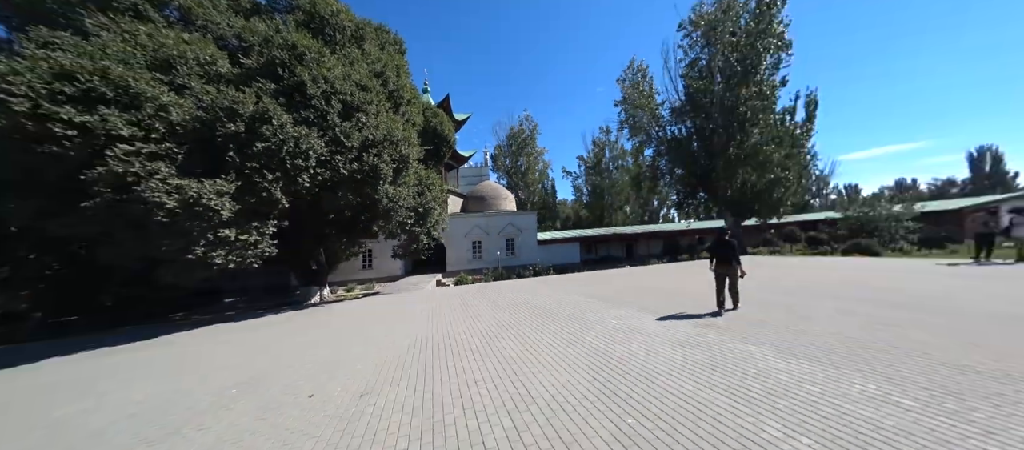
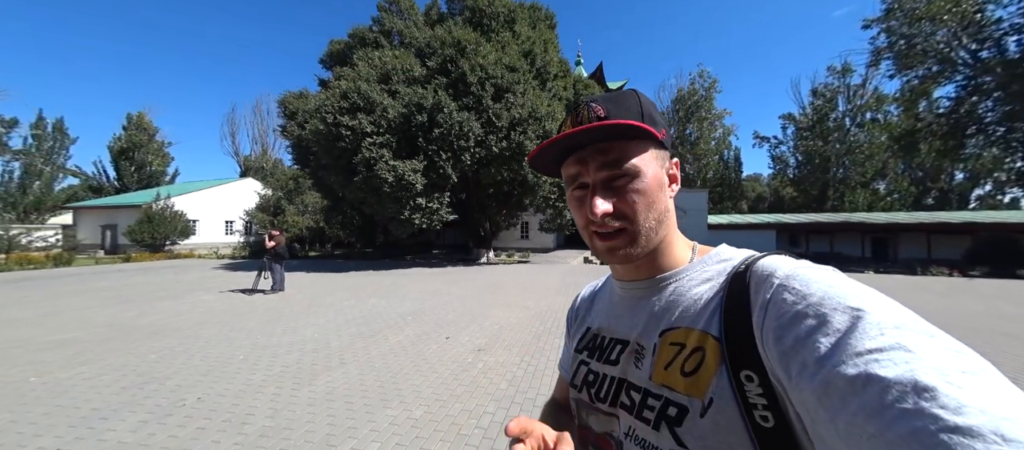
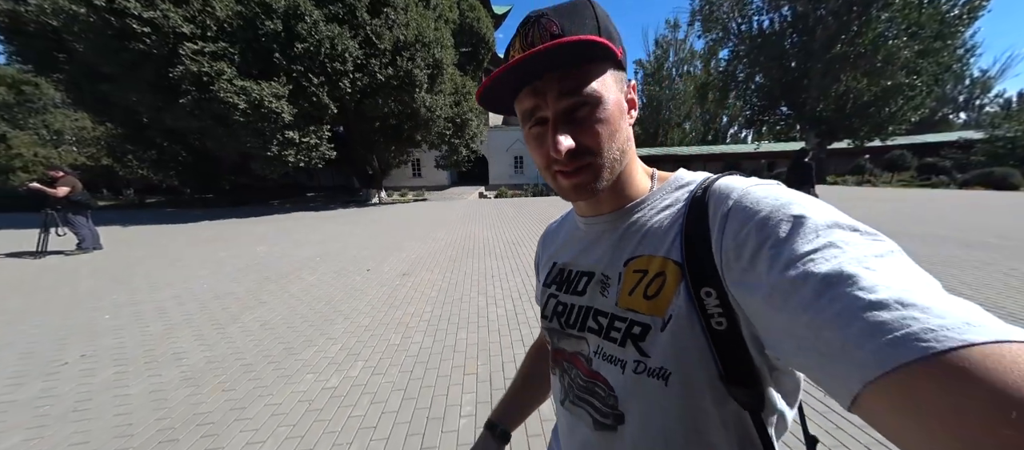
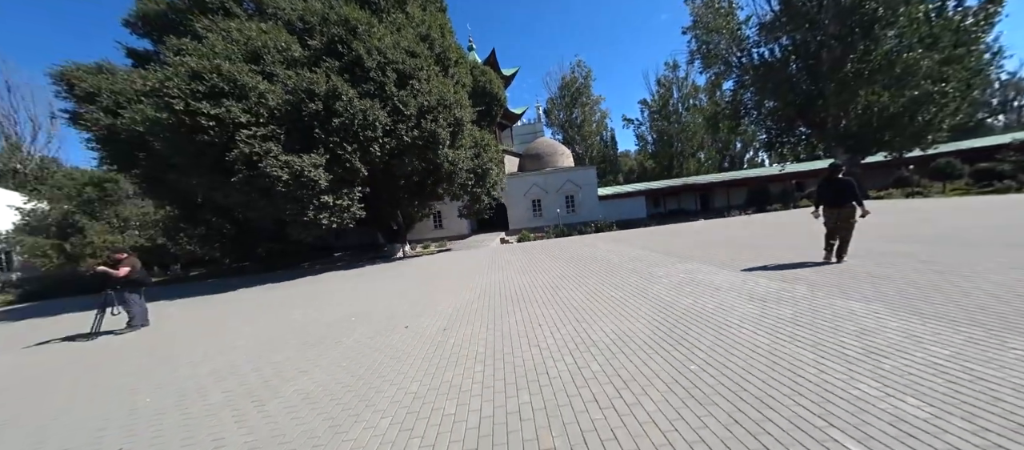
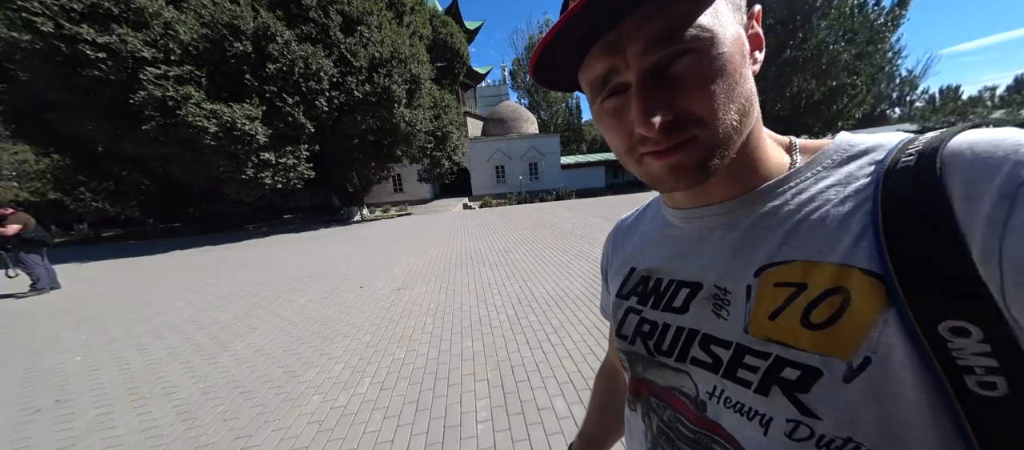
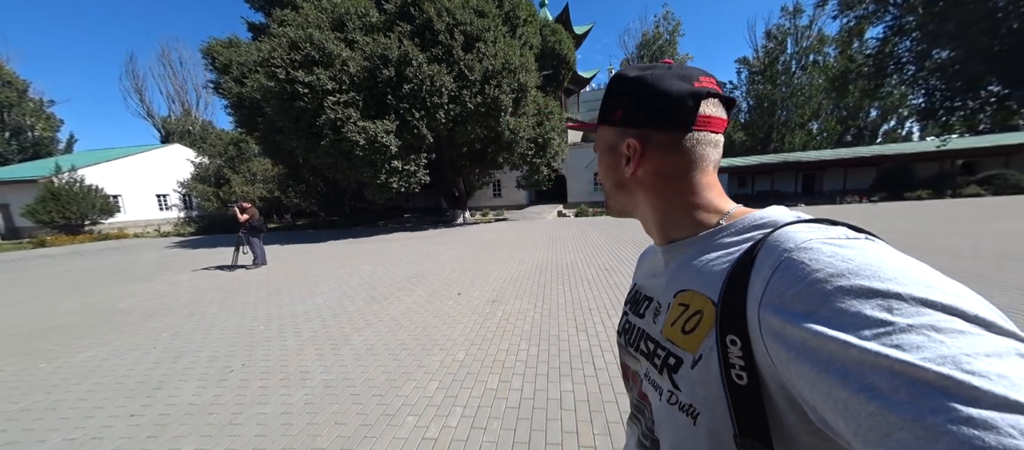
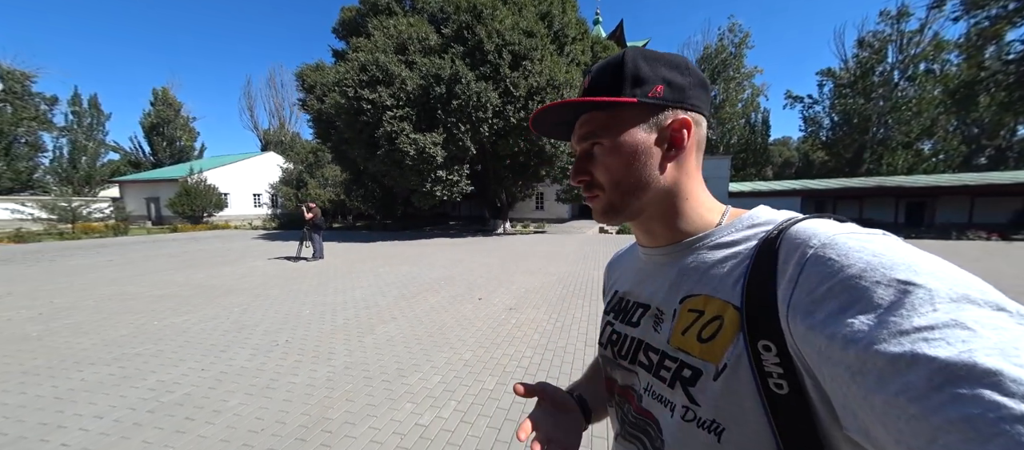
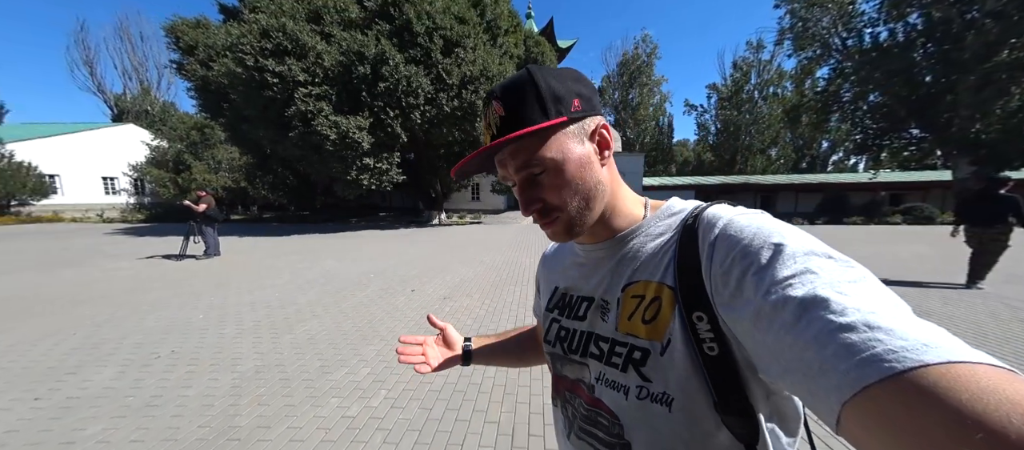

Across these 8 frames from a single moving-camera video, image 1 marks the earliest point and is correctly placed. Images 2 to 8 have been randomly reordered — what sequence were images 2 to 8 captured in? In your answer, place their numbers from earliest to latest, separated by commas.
4, 5, 3, 8, 2, 7, 6
